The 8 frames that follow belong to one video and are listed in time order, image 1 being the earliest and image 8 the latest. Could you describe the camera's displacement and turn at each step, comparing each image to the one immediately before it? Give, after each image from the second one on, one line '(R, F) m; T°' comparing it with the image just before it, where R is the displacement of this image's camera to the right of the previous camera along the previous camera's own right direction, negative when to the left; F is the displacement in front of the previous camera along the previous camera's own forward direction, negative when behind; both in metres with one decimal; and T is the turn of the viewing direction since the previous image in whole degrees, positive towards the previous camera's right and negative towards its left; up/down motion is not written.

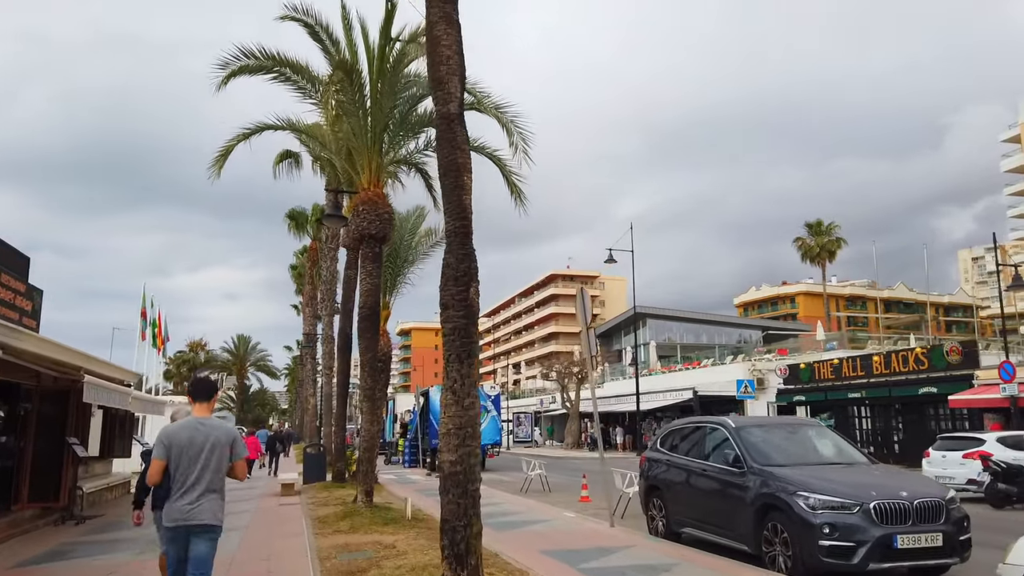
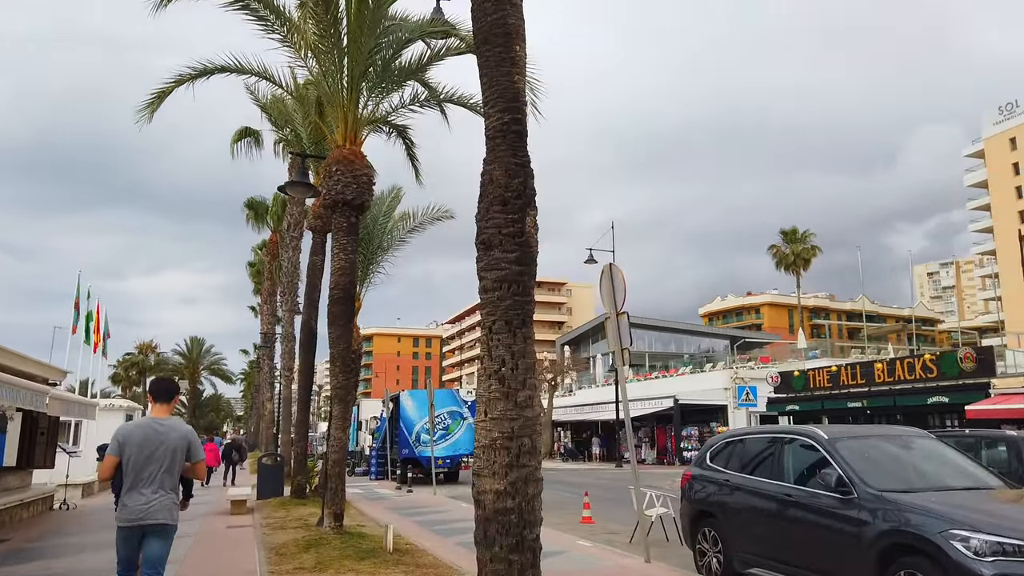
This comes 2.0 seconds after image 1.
(-0.6, +2.2) m; +3°
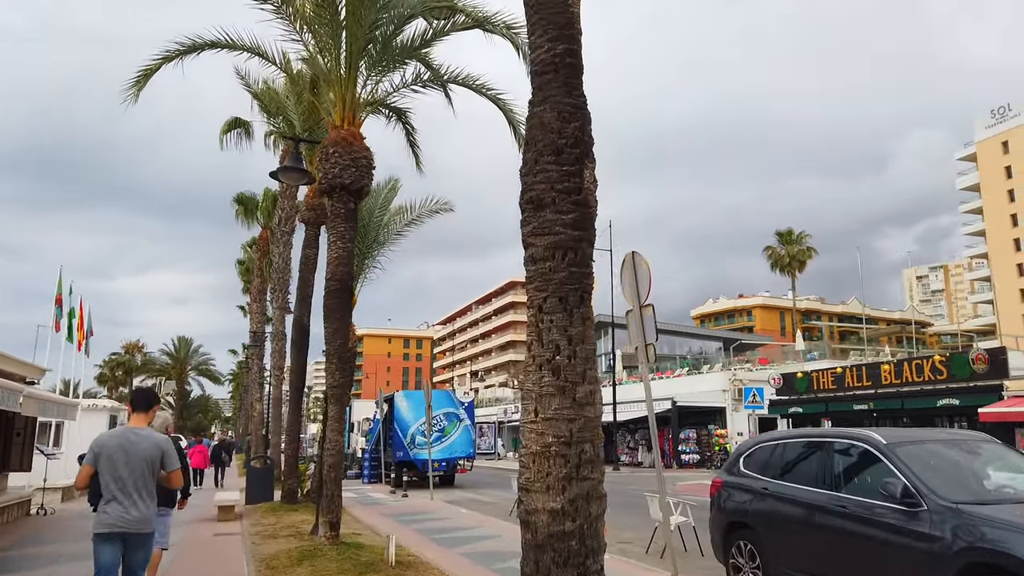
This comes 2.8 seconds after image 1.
(-0.3, +0.7) m; +1°
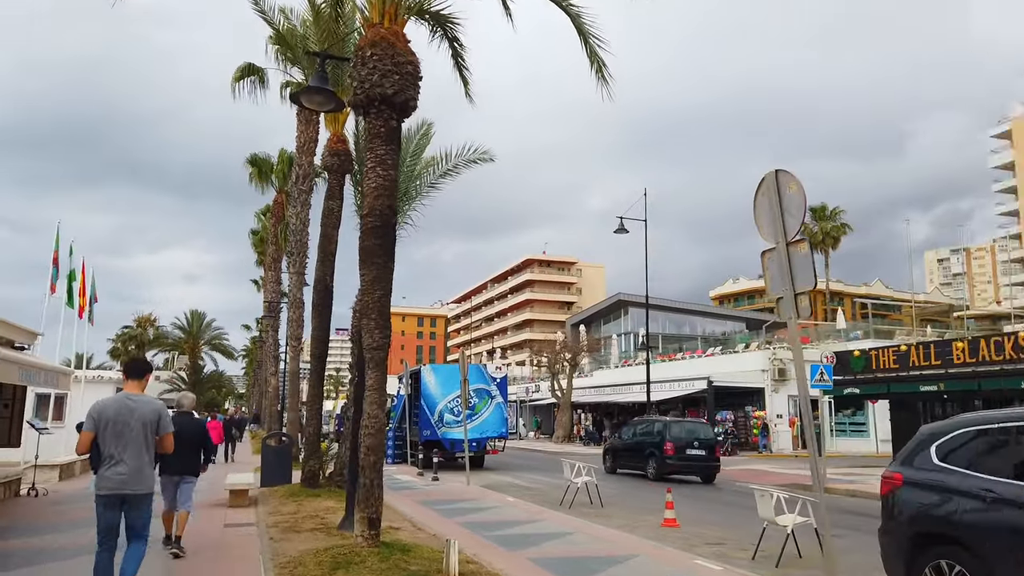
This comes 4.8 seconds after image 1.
(-0.8, +2.0) m; -1°
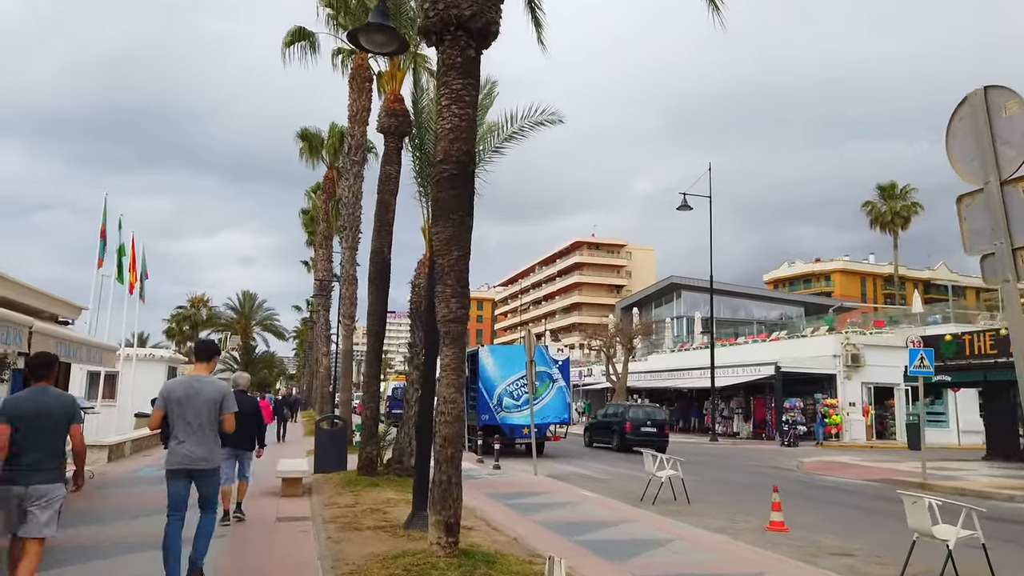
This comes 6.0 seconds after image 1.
(-0.5, +1.3) m; -3°
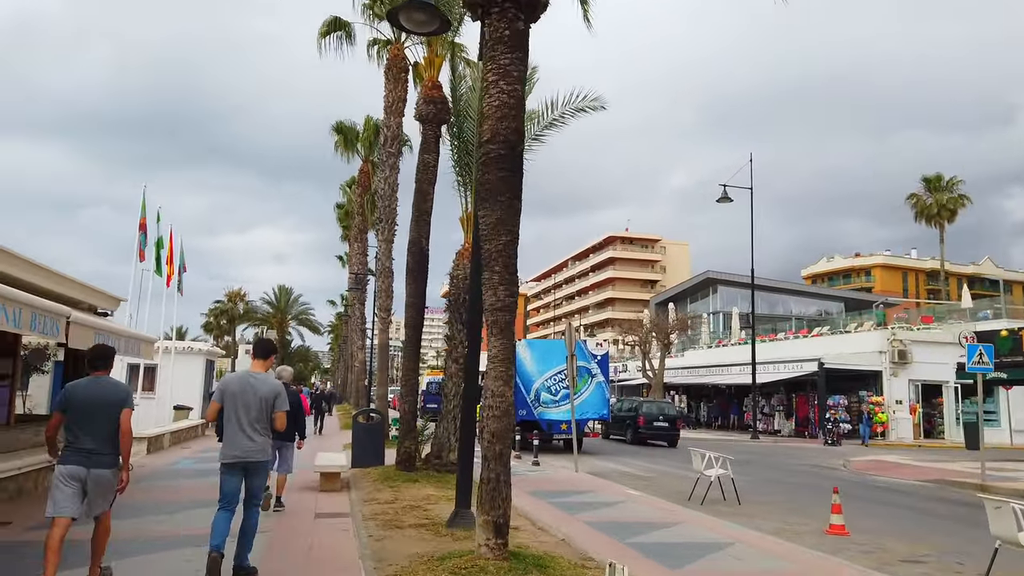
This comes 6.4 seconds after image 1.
(-0.2, +0.4) m; -2°
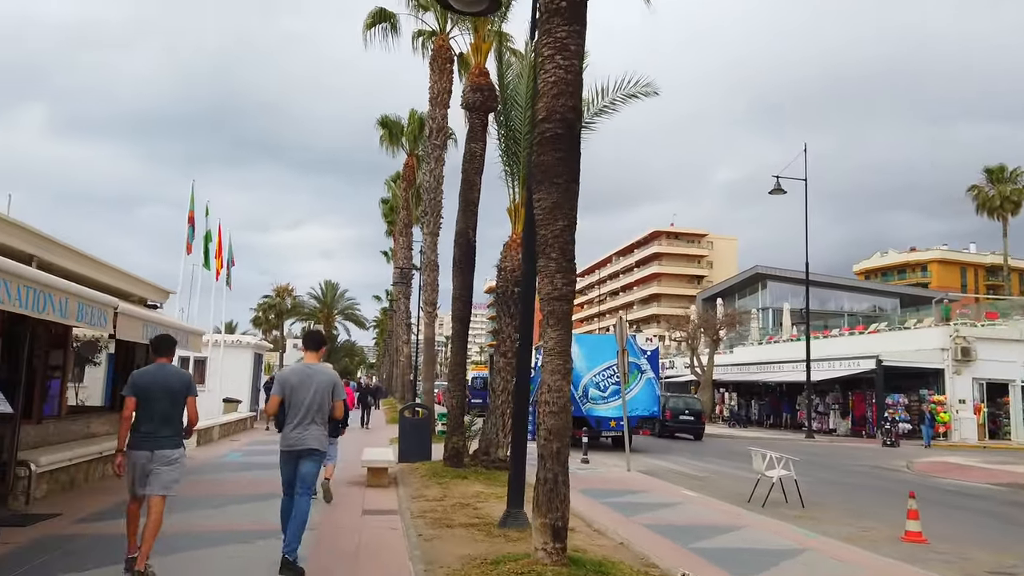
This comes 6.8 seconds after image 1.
(-0.1, +0.4) m; -3°
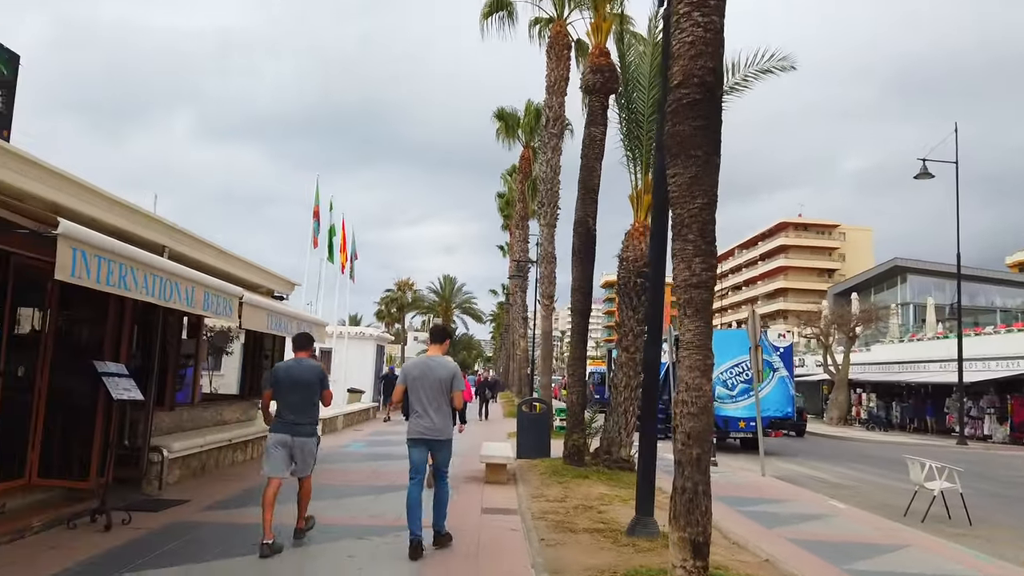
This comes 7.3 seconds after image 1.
(-0.1, +0.5) m; -9°
